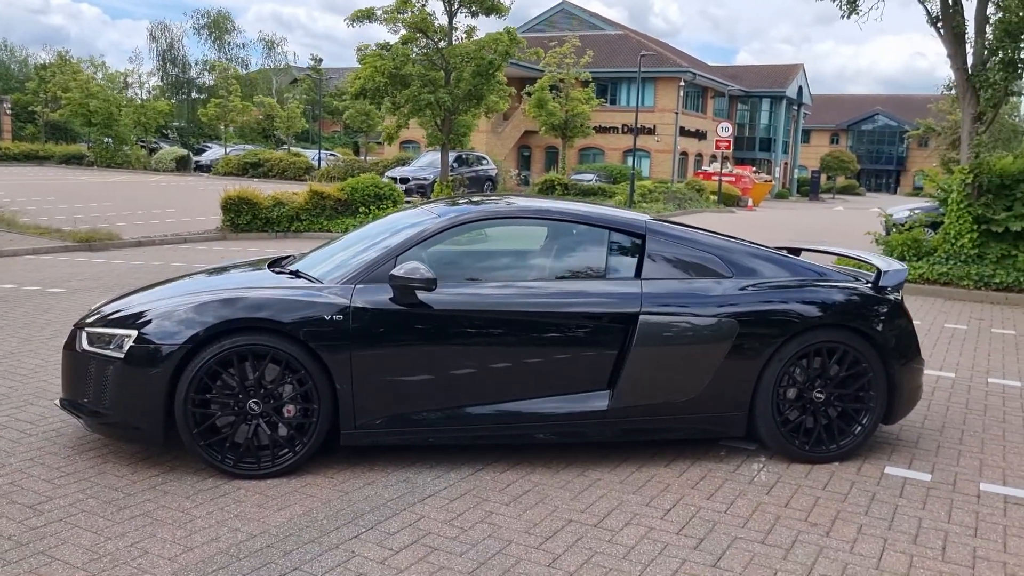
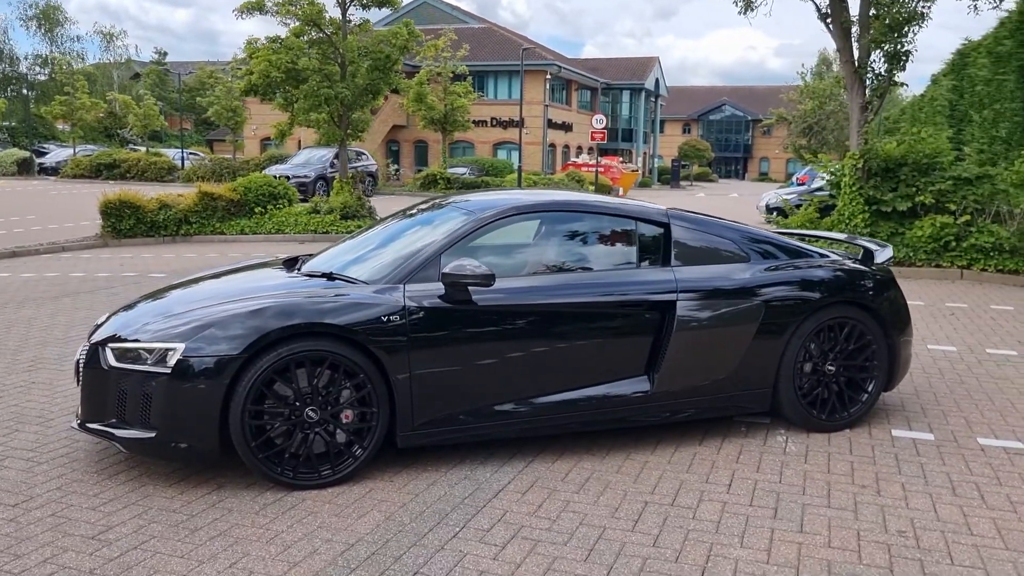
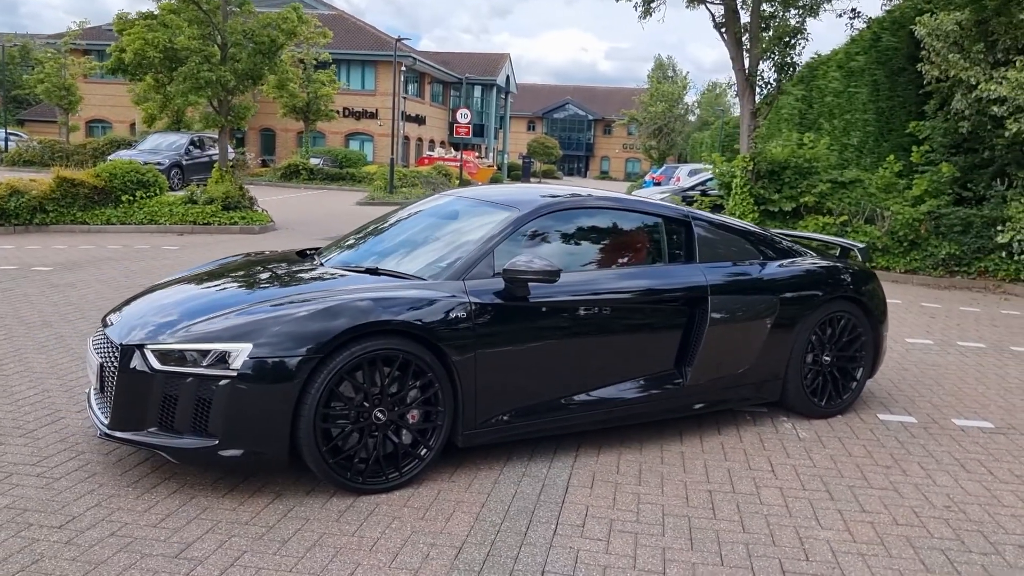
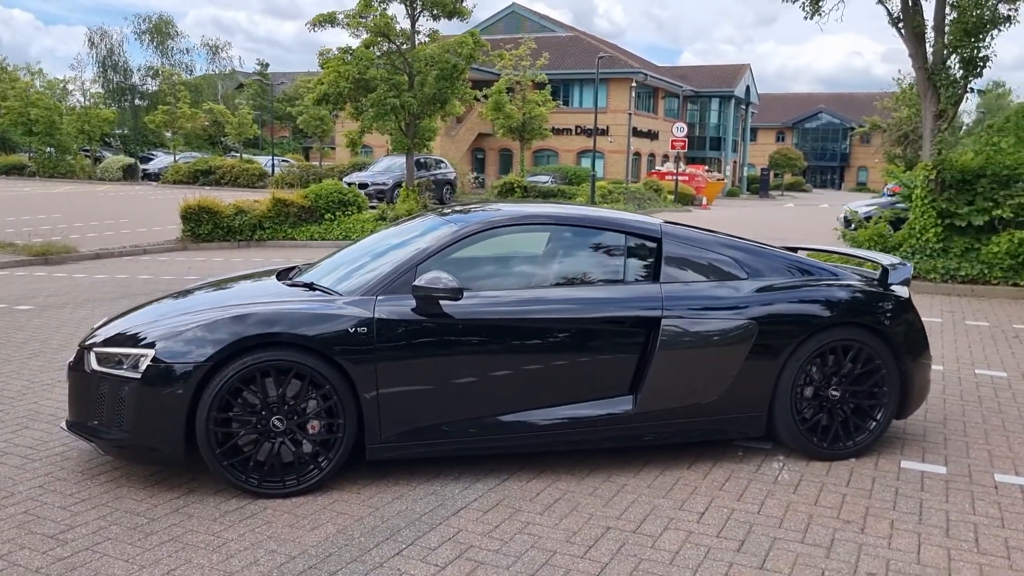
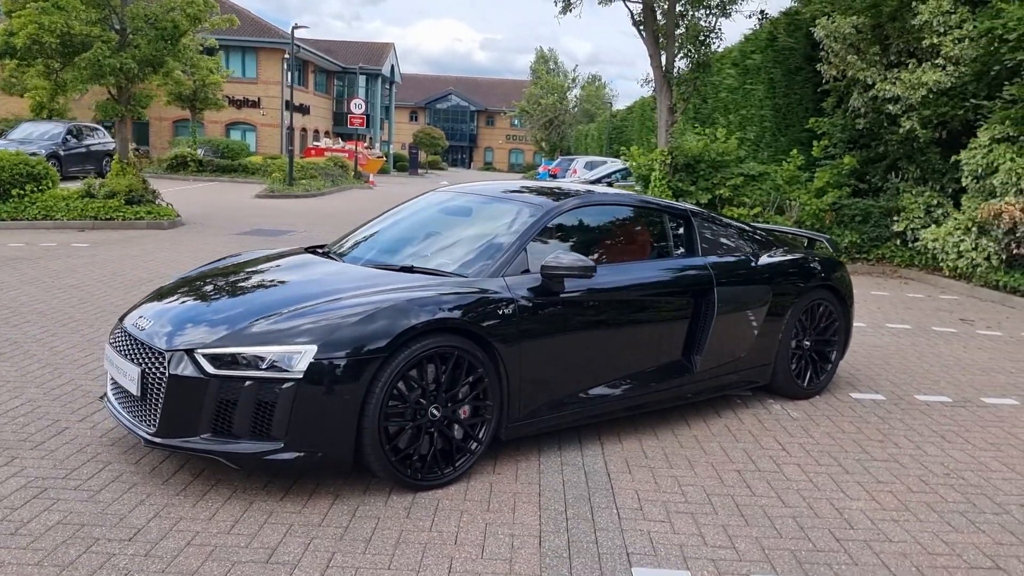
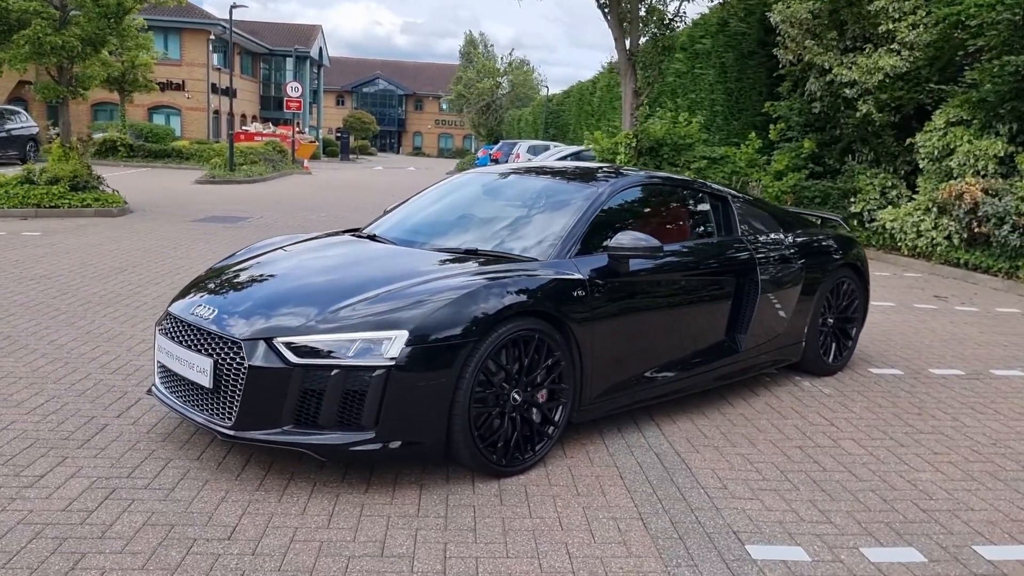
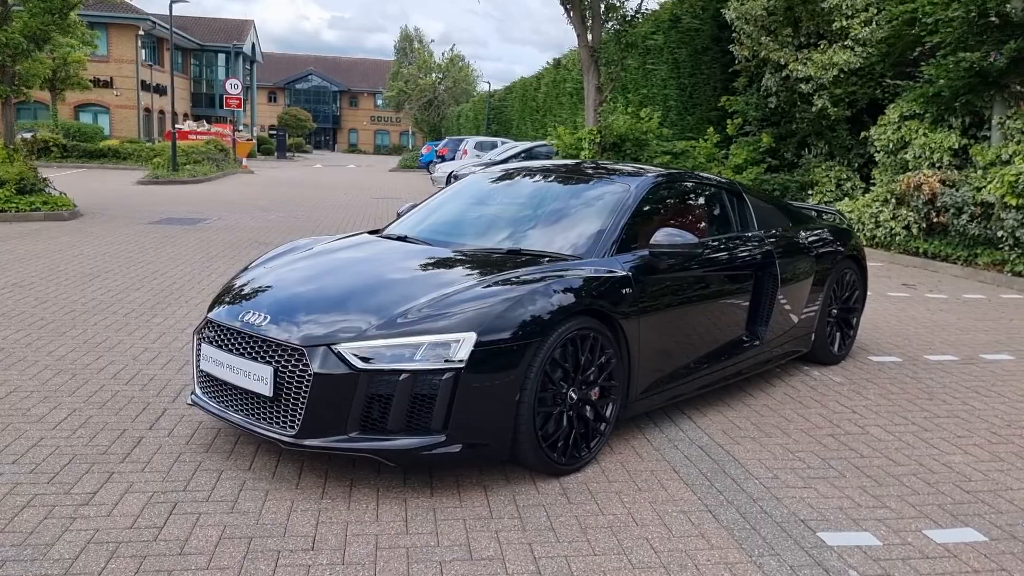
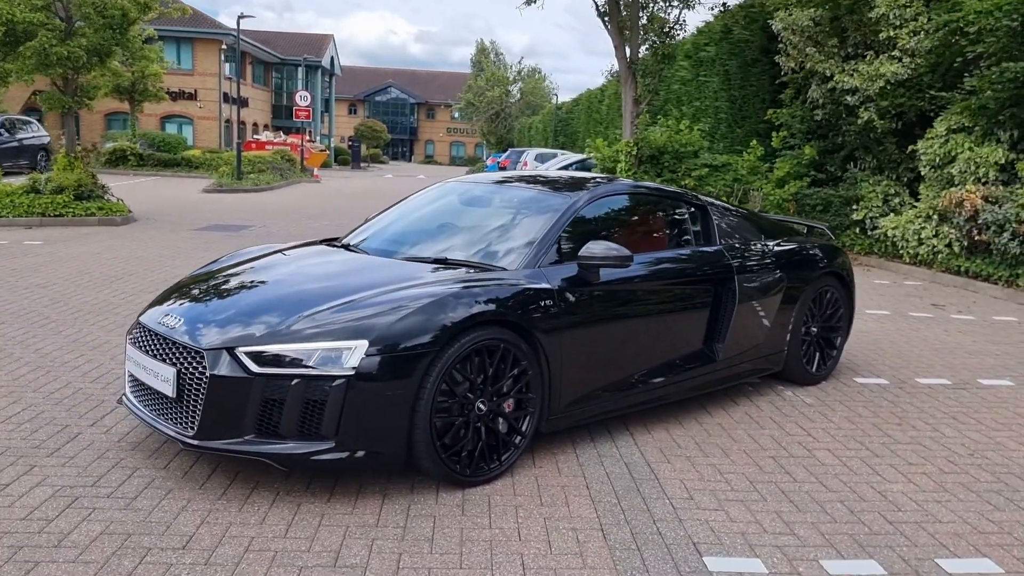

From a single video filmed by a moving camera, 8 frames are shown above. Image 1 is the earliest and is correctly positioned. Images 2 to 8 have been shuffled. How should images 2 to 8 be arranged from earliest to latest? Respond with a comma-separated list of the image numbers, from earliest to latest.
4, 2, 3, 5, 8, 6, 7
